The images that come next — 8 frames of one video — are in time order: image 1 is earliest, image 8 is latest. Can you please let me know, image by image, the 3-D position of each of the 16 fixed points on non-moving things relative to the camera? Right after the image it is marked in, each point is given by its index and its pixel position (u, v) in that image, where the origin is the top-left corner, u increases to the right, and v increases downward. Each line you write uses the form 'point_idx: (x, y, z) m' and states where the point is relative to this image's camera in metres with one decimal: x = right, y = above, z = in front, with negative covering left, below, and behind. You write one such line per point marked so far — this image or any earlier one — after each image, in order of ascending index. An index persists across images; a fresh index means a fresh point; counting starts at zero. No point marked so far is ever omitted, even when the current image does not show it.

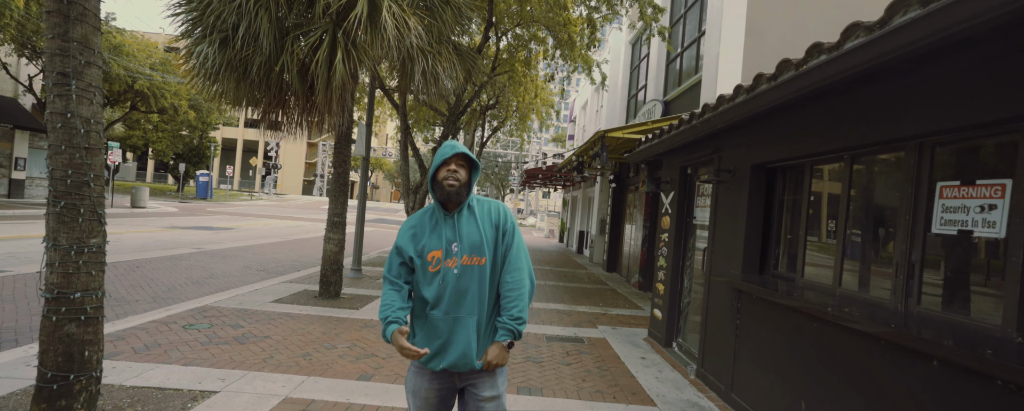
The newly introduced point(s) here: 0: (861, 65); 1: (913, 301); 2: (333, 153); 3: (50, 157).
0: (+1.7, +0.7, +2.6) m
1: (+2.1, -0.5, +2.7) m
2: (-2.7, +0.8, +7.4) m
3: (-2.7, +0.3, +3.0) m
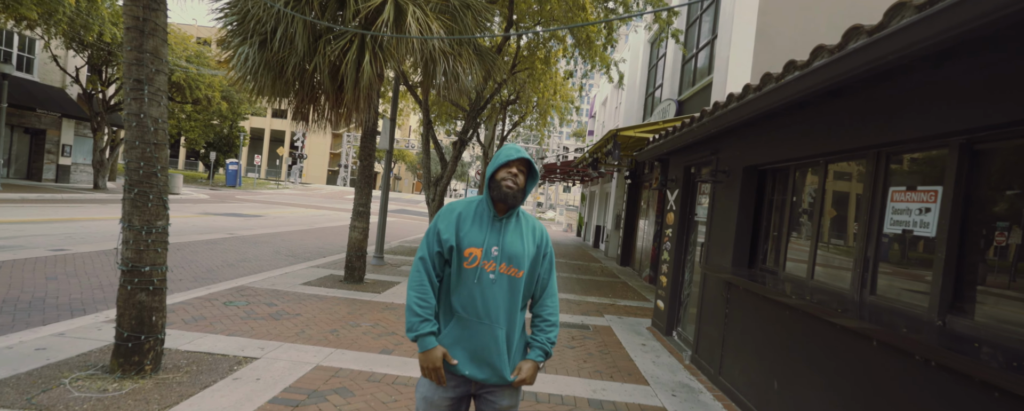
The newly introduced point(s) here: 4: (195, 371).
0: (+1.8, +0.7, +2.9) m
1: (+2.2, -0.5, +3.1) m
2: (-2.4, +0.9, +8.0) m
3: (-2.7, +0.4, +3.5) m
4: (-2.4, -1.3, +3.9) m
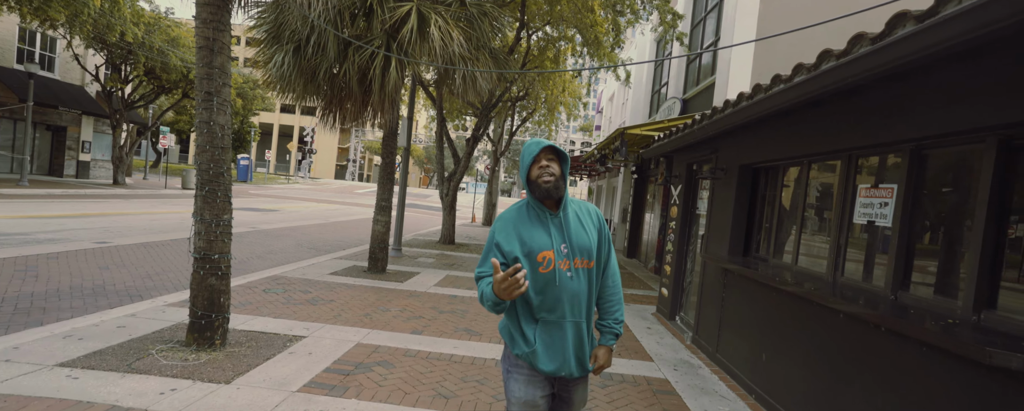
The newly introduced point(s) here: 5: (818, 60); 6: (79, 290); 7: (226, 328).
0: (+1.9, +0.7, +3.4) m
1: (+2.3, -0.5, +3.6) m
2: (-2.2, +1.0, +8.5) m
3: (-2.5, +0.4, +4.0) m
4: (-2.2, -1.2, +4.4) m
5: (+2.1, +1.0, +3.4) m
6: (-5.1, -1.0, +5.9) m
7: (-2.5, -1.1, +4.3) m
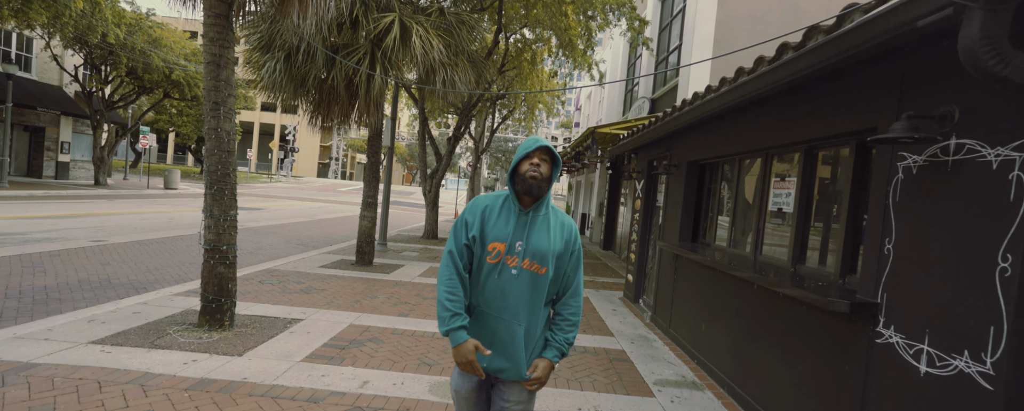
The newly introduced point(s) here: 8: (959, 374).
0: (+1.7, +0.8, +4.1) m
1: (+2.1, -0.4, +4.2) m
2: (-2.6, +1.1, +9.0) m
3: (-2.8, +0.5, +4.6) m
4: (-2.5, -1.2, +5.0) m
5: (+1.8, +1.1, +4.0) m
6: (-5.4, -1.0, +6.4) m
7: (-2.7, -1.0, +4.9) m
8: (+1.8, -0.7, +2.0) m
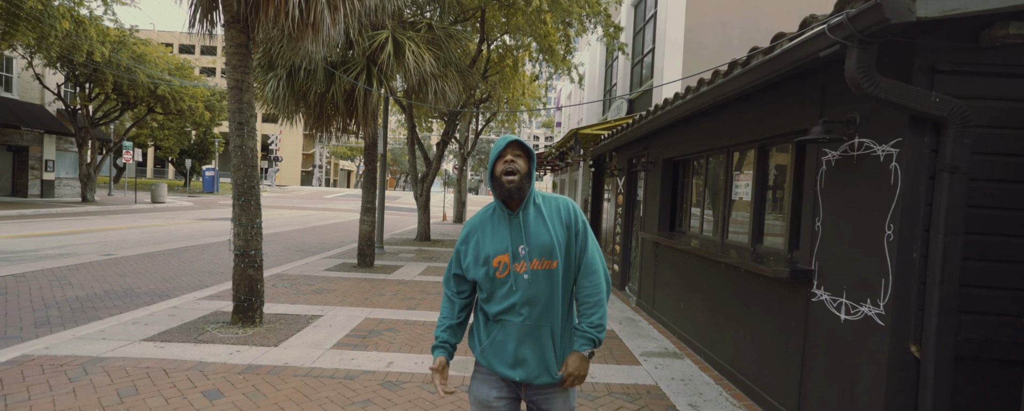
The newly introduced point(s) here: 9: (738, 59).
0: (+1.7, +0.9, +4.7) m
1: (+2.1, -0.3, +4.9) m
2: (-2.8, +1.0, +9.5) m
3: (-2.8, +0.4, +5.1) m
4: (-2.5, -1.3, +5.5) m
5: (+1.8, +1.1, +4.7) m
6: (-5.4, -1.2, +6.8) m
7: (-2.7, -1.1, +5.4) m
8: (+1.9, -0.6, +2.7) m
9: (+1.7, +1.1, +3.9) m
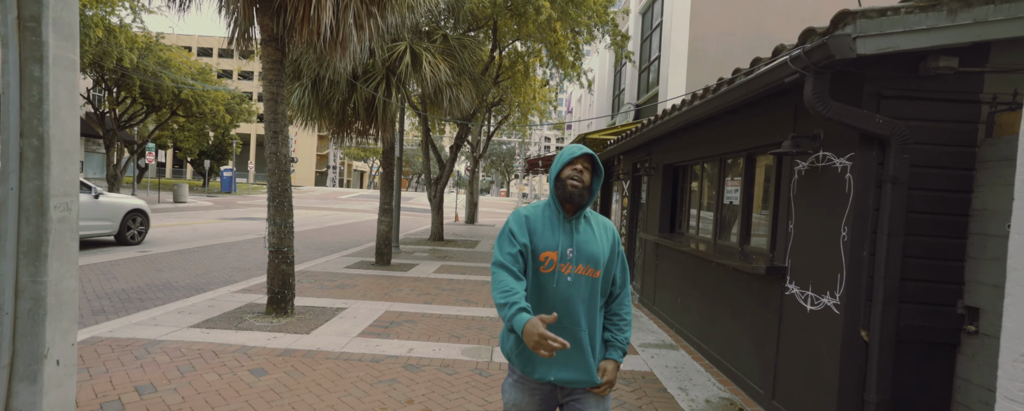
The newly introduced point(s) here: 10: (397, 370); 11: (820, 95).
0: (+1.8, +0.9, +5.1) m
1: (+2.2, -0.3, +5.3) m
2: (-2.6, +0.9, +10.1) m
3: (-2.7, +0.3, +5.6) m
4: (-2.4, -1.3, +6.0) m
5: (+1.9, +1.1, +5.1) m
6: (-5.3, -1.2, +7.4) m
7: (-2.6, -1.1, +5.9) m
8: (+1.9, -0.6, +3.1) m
9: (+1.8, +1.1, +4.3) m
10: (-1.0, -1.4, +4.3) m
11: (+1.7, +0.6, +2.7) m
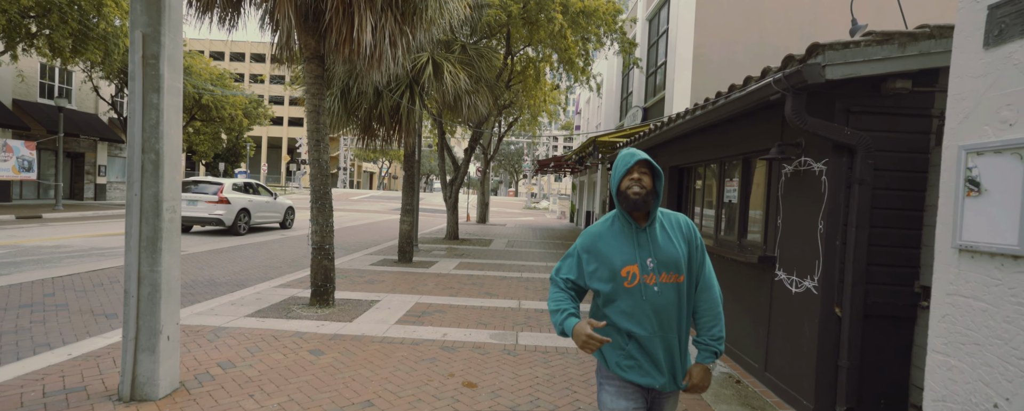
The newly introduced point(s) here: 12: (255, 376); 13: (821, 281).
0: (+2.0, +0.9, +5.7) m
1: (+2.4, -0.3, +5.9) m
2: (-2.3, +0.9, +10.7) m
3: (-2.5, +0.3, +6.2) m
4: (-2.1, -1.3, +6.6) m
5: (+2.1, +1.1, +5.7) m
6: (-5.0, -1.2, +8.1) m
7: (-2.3, -1.2, +6.5) m
8: (+2.1, -0.6, +3.6) m
9: (+2.0, +1.1, +4.8) m
10: (-0.7, -1.4, +4.8) m
11: (+1.9, +0.6, +3.3) m
12: (-2.0, -1.4, +4.0) m
13: (+2.1, -0.5, +3.4) m
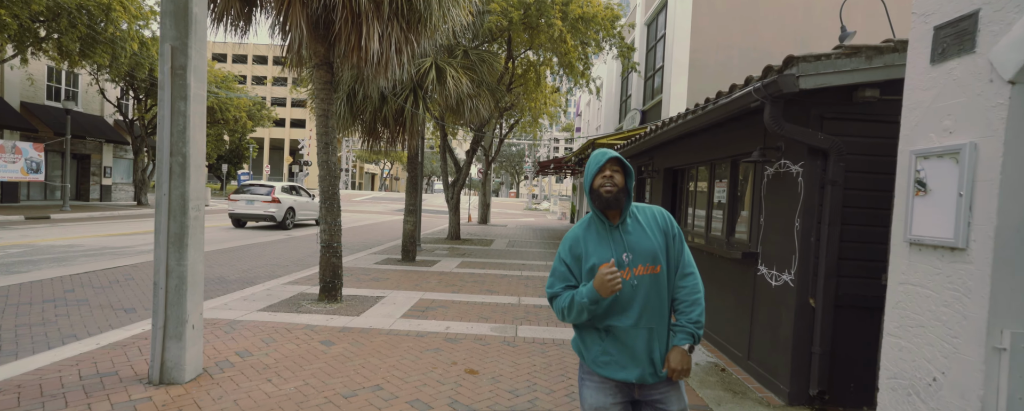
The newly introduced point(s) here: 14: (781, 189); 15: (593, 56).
0: (+2.0, +0.9, +6.0) m
1: (+2.4, -0.3, +6.1) m
2: (-2.3, +0.9, +11.0) m
3: (-2.5, +0.3, +6.5) m
4: (-2.1, -1.3, +6.9) m
5: (+2.1, +1.1, +5.9) m
6: (-5.0, -1.2, +8.4) m
7: (-2.3, -1.2, +6.8) m
8: (+2.1, -0.6, +3.9) m
9: (+2.0, +1.1, +5.1) m
10: (-0.7, -1.4, +5.1) m
11: (+1.9, +0.6, +3.6) m
12: (-2.1, -1.3, +4.3) m
13: (+2.1, -0.5, +3.7) m
14: (+2.2, +0.1, +4.0) m
15: (+2.3, +4.2, +14.1) m
